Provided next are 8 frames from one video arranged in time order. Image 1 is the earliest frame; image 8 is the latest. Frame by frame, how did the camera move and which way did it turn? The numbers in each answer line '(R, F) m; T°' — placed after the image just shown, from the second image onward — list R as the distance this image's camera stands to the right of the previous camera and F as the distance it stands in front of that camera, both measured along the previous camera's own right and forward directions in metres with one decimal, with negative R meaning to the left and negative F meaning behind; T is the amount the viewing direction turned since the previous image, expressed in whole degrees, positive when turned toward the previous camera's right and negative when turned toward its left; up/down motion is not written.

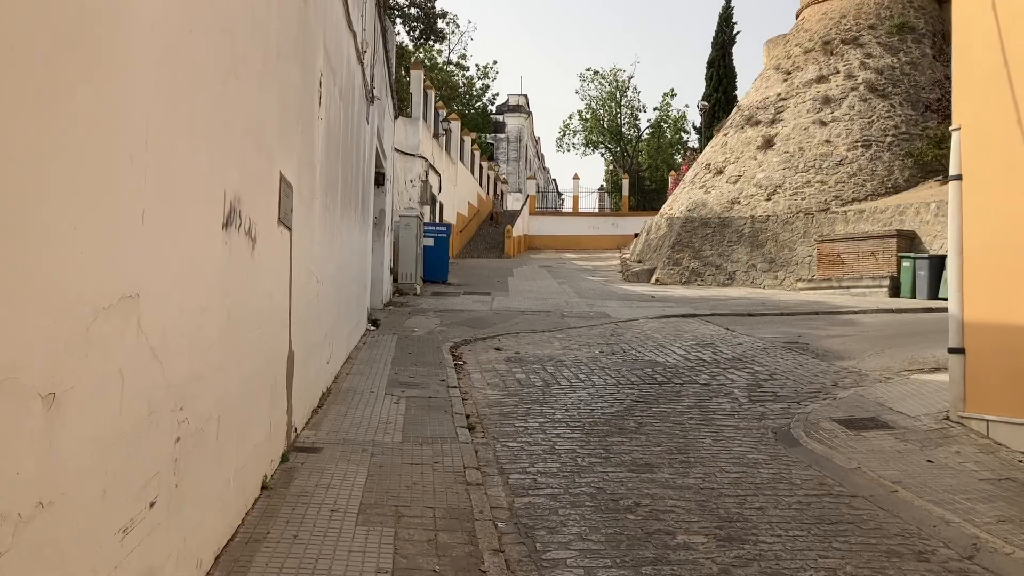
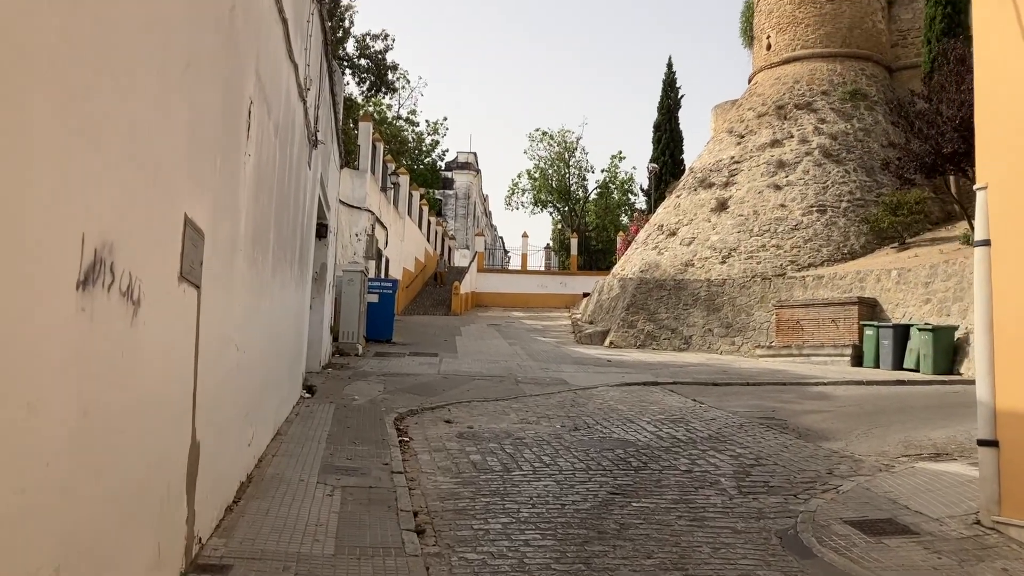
(-0.1, +0.7) m; +3°
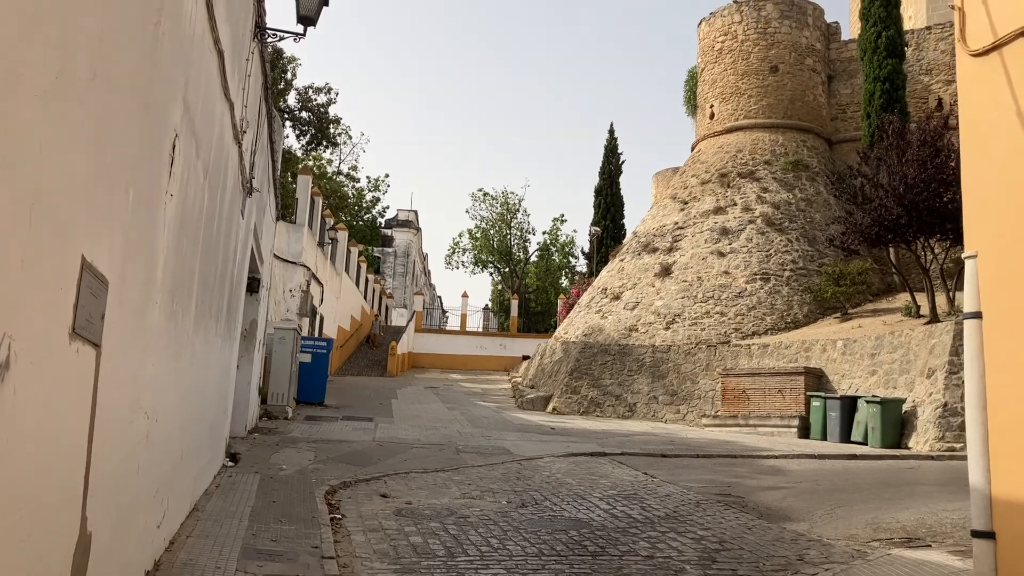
(-0.1, +0.4) m; +4°
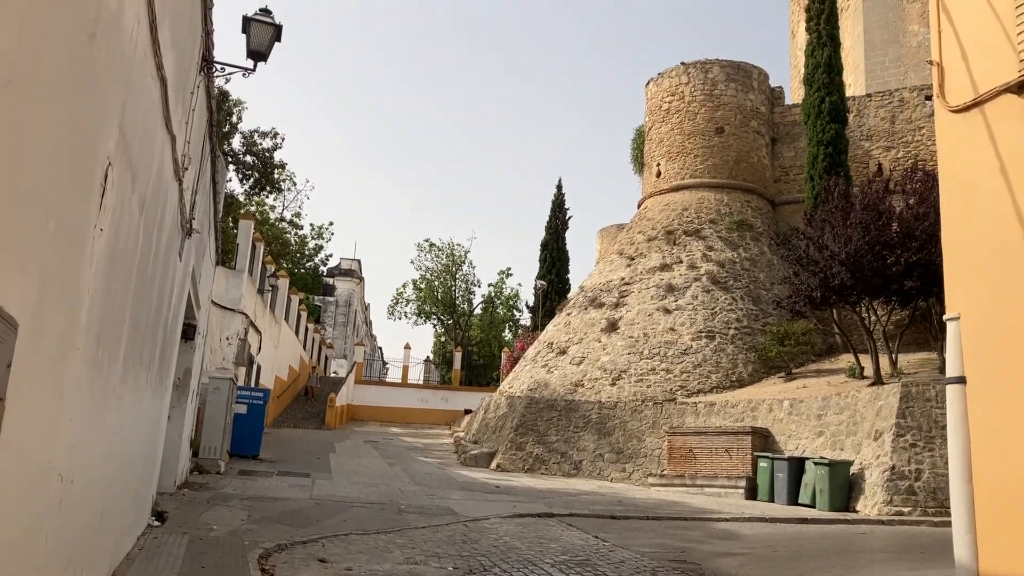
(-0.1, +0.3) m; +4°
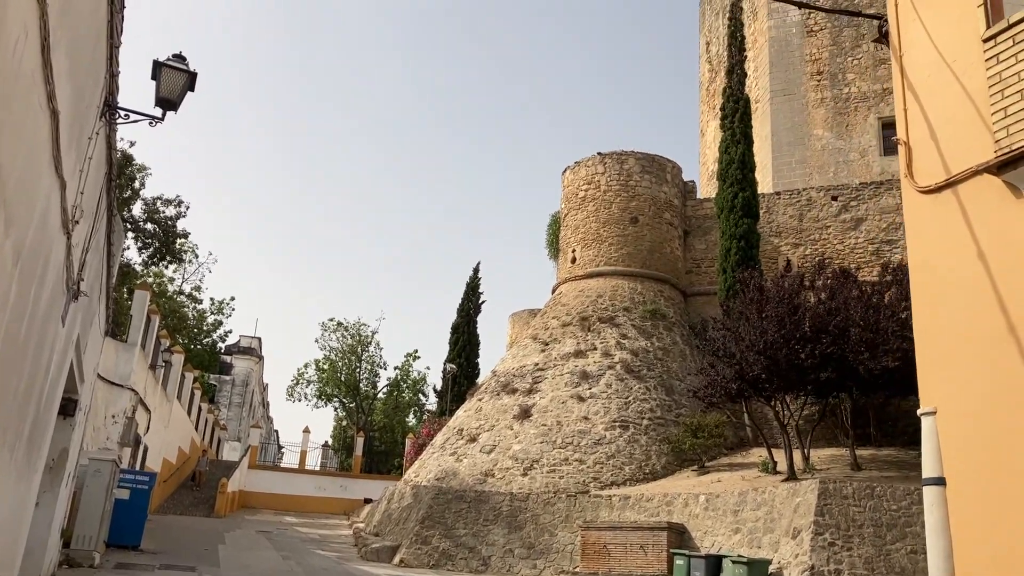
(-0.1, +0.5) m; +6°
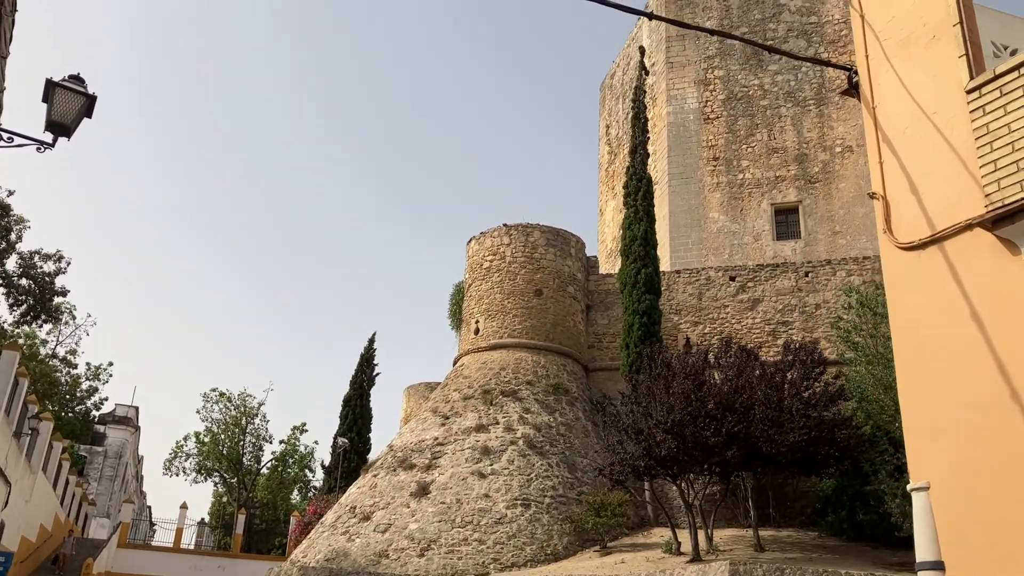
(-0.2, +0.4) m; +7°
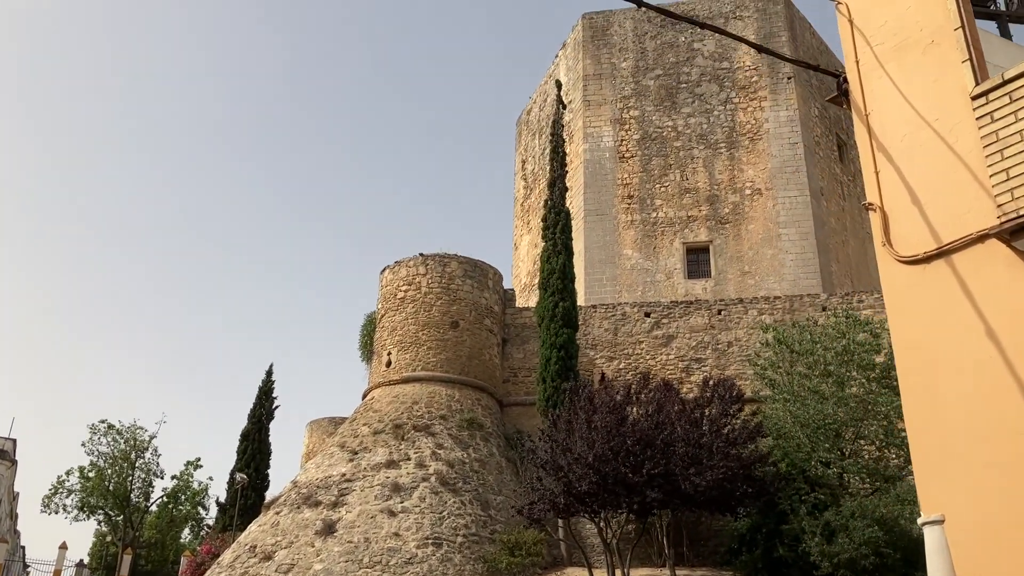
(-0.2, +0.4) m; +6°
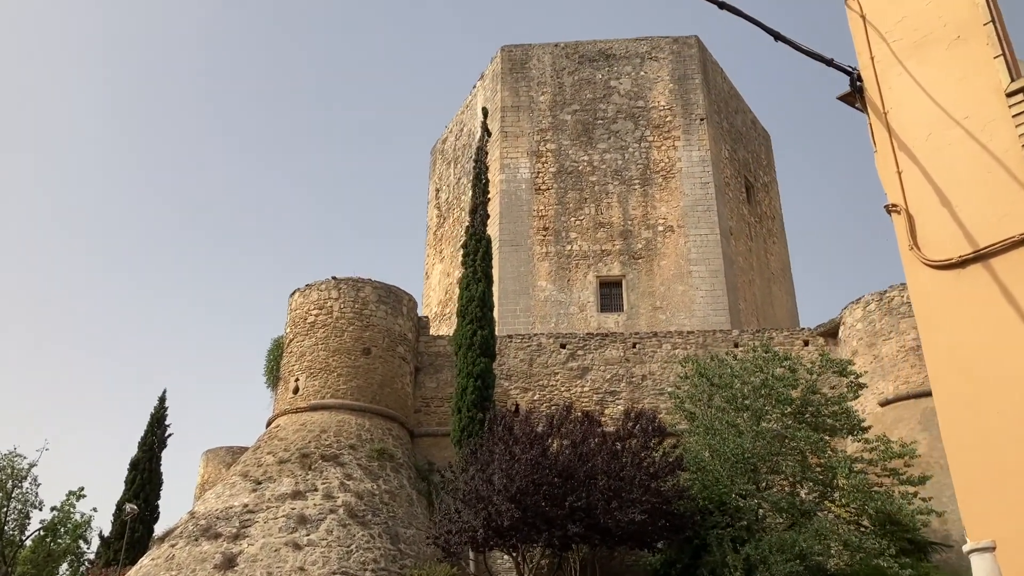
(-0.3, +0.3) m; +6°
